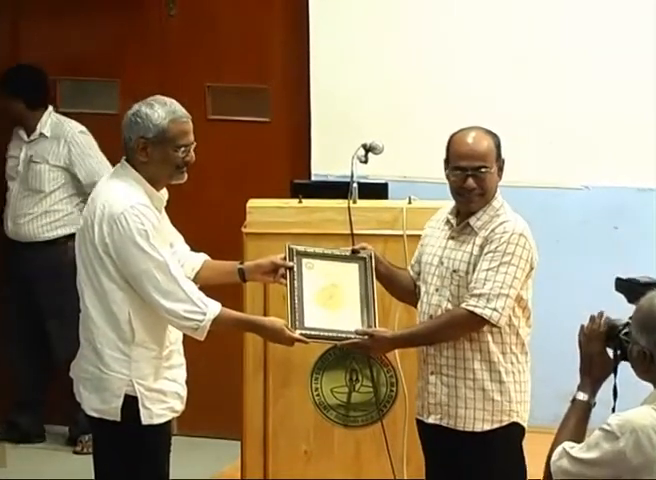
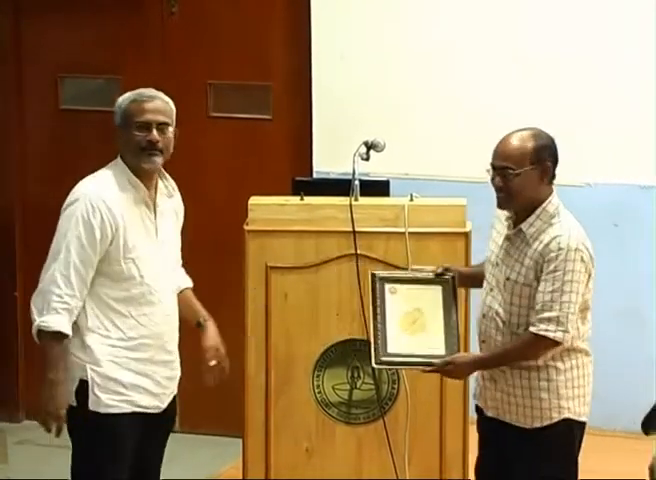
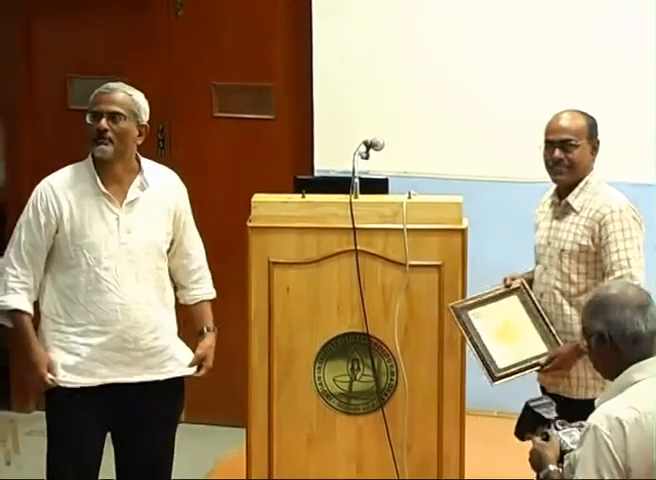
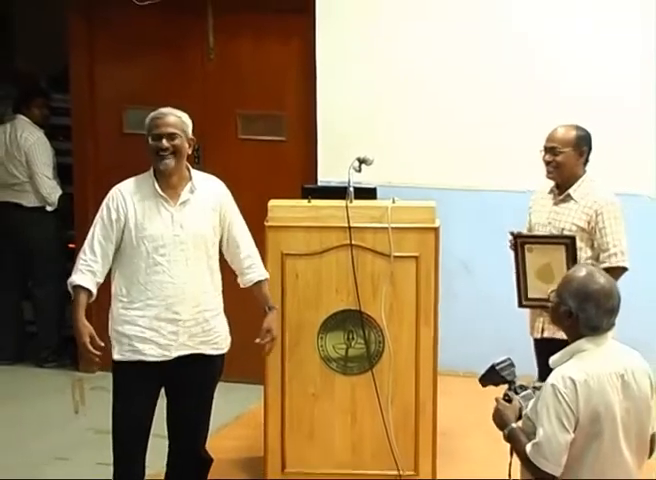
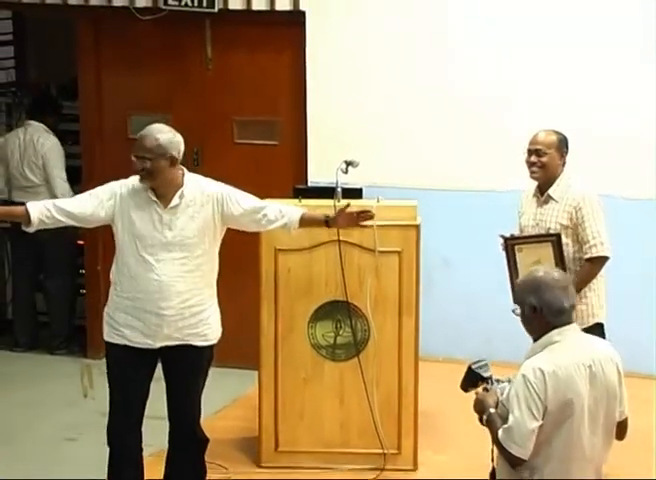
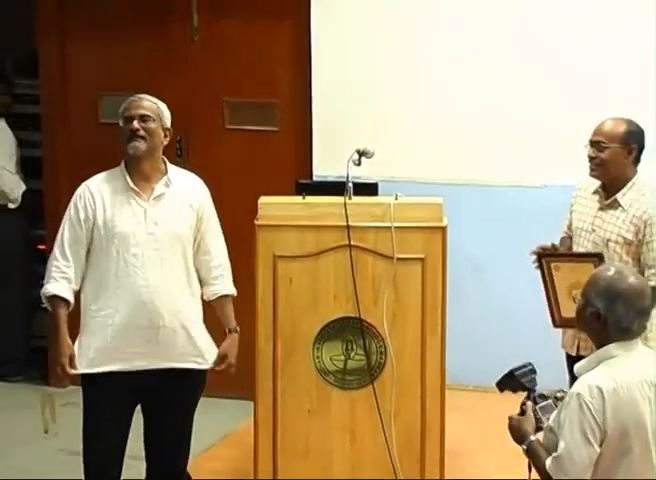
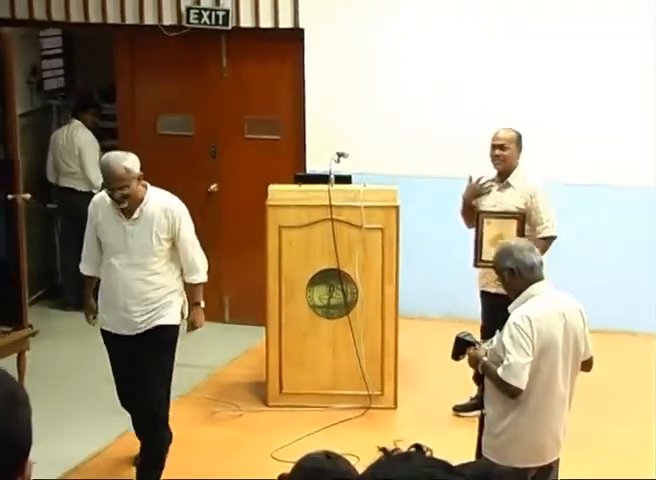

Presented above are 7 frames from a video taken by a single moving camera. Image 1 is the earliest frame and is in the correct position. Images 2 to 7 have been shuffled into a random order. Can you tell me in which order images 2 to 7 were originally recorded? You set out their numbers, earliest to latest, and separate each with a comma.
2, 3, 6, 4, 5, 7
